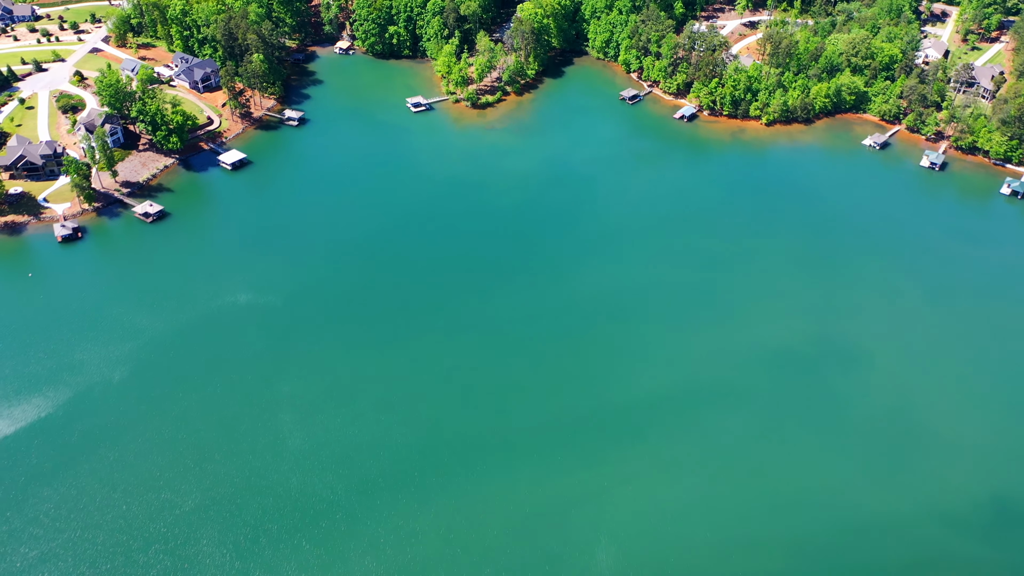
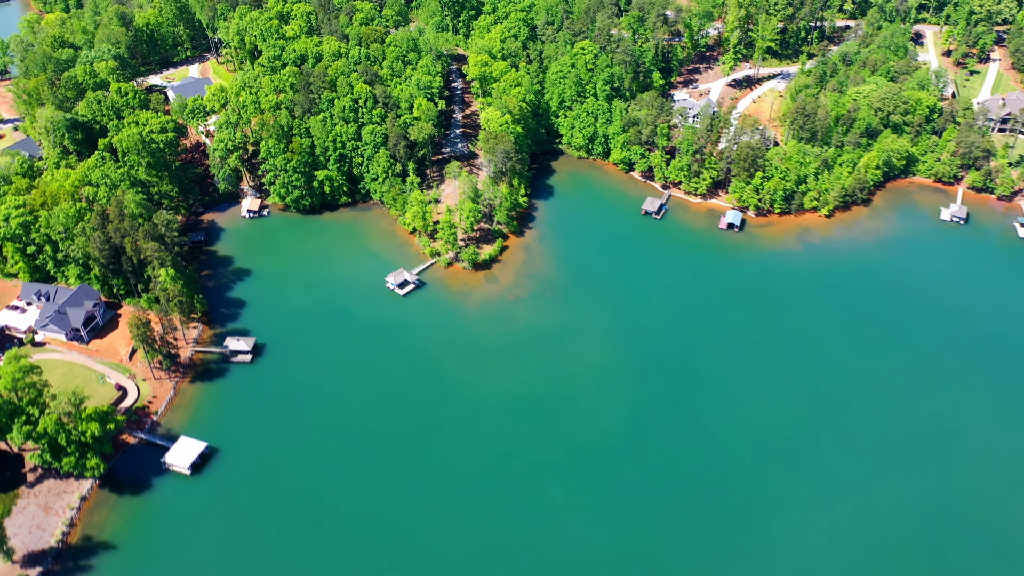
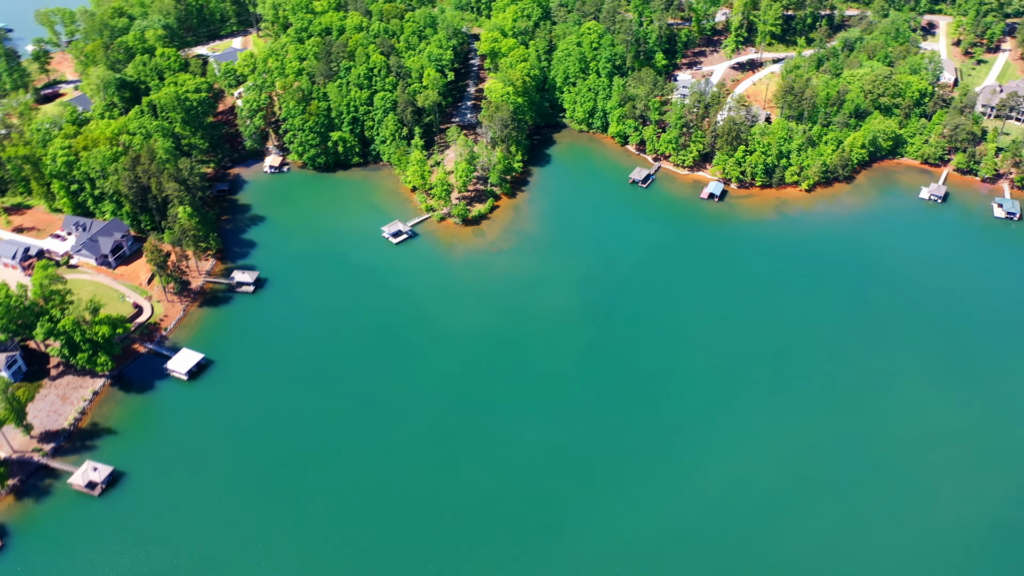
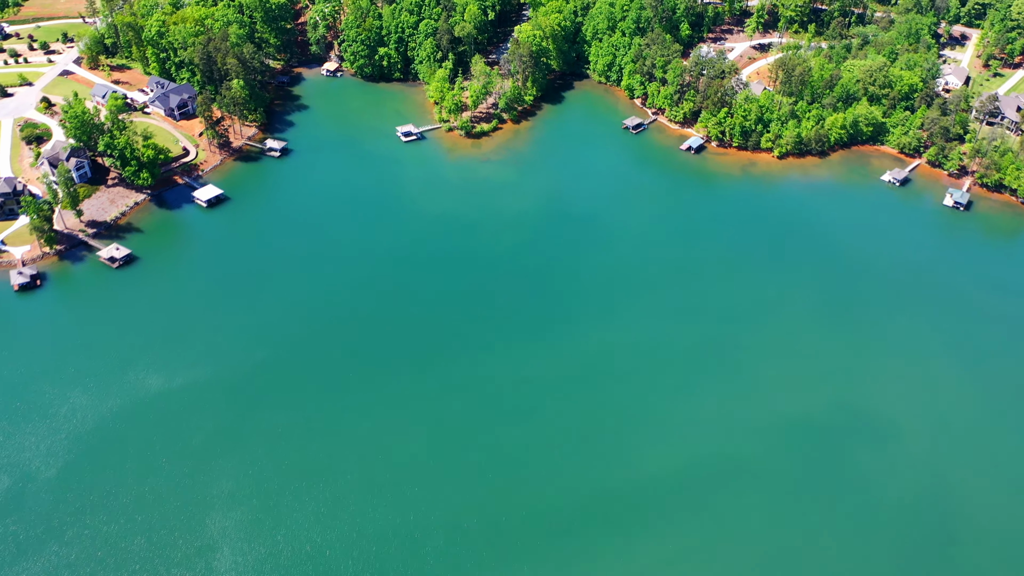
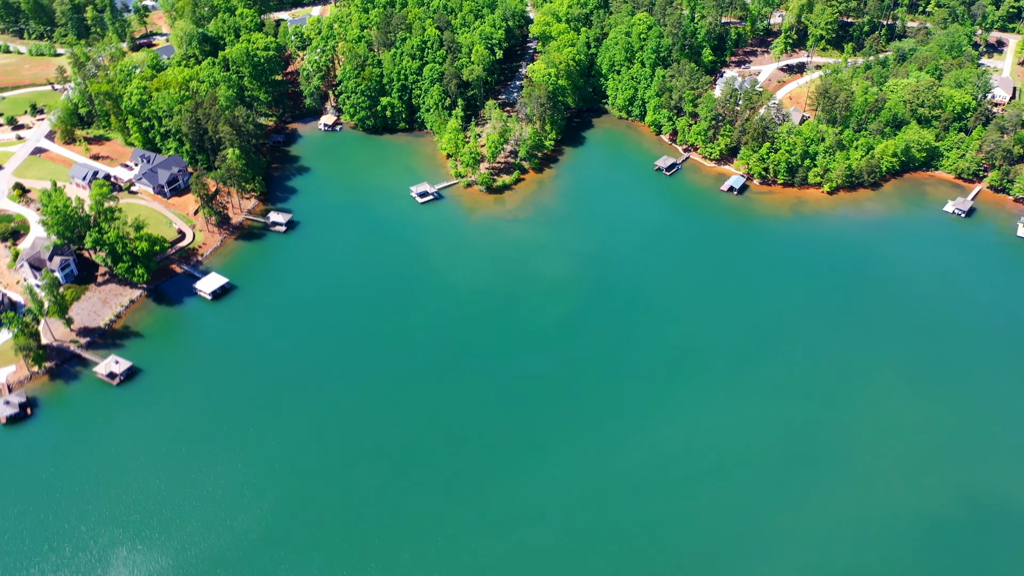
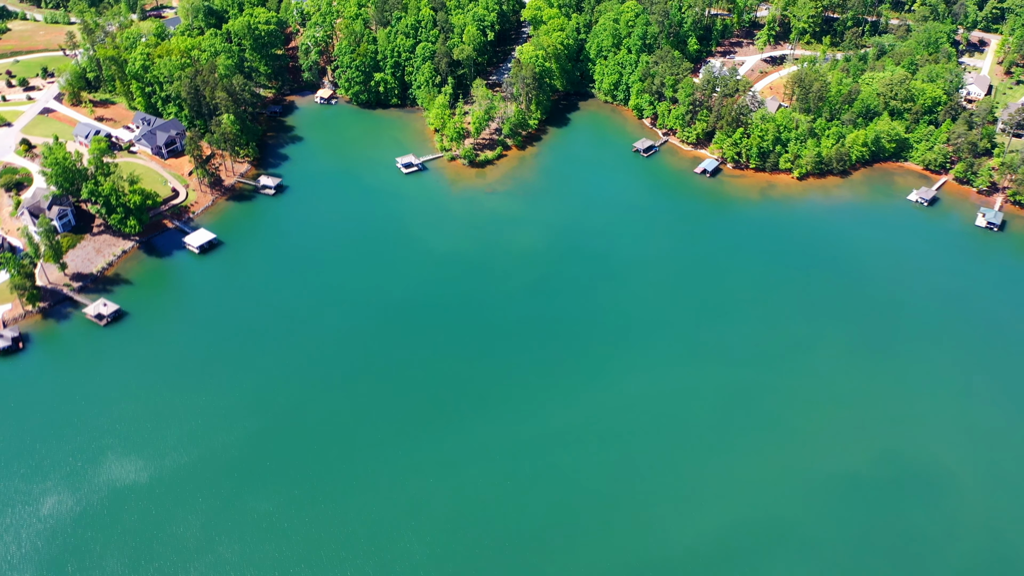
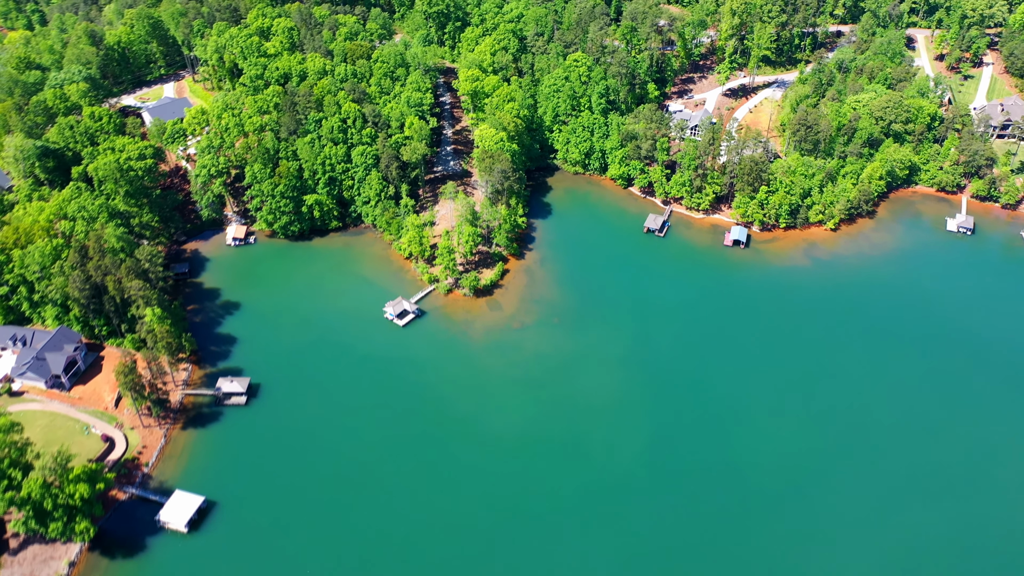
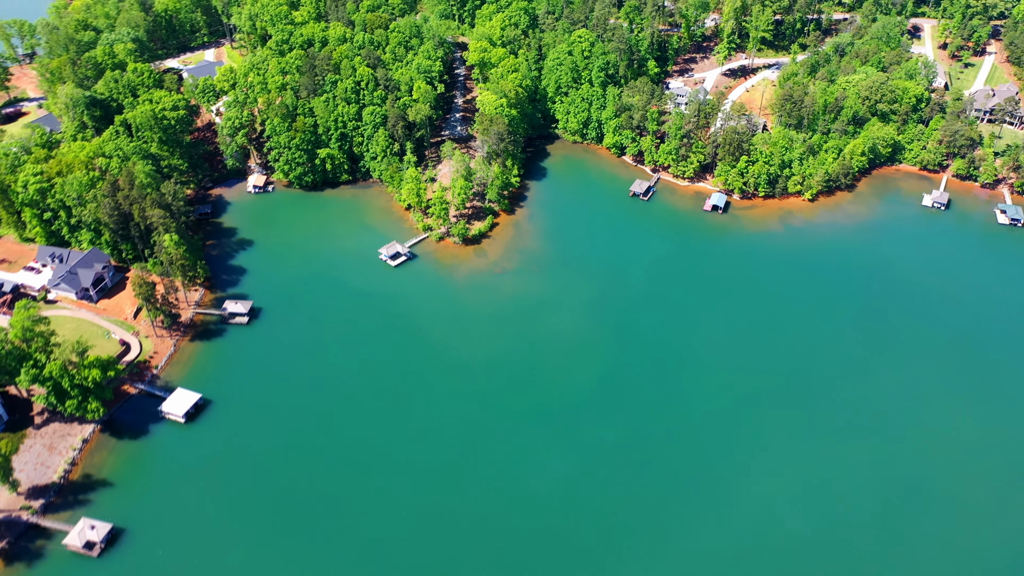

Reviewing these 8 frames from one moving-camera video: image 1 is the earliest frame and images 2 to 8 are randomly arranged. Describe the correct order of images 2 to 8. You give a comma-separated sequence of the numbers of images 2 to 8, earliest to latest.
4, 6, 5, 3, 8, 2, 7
